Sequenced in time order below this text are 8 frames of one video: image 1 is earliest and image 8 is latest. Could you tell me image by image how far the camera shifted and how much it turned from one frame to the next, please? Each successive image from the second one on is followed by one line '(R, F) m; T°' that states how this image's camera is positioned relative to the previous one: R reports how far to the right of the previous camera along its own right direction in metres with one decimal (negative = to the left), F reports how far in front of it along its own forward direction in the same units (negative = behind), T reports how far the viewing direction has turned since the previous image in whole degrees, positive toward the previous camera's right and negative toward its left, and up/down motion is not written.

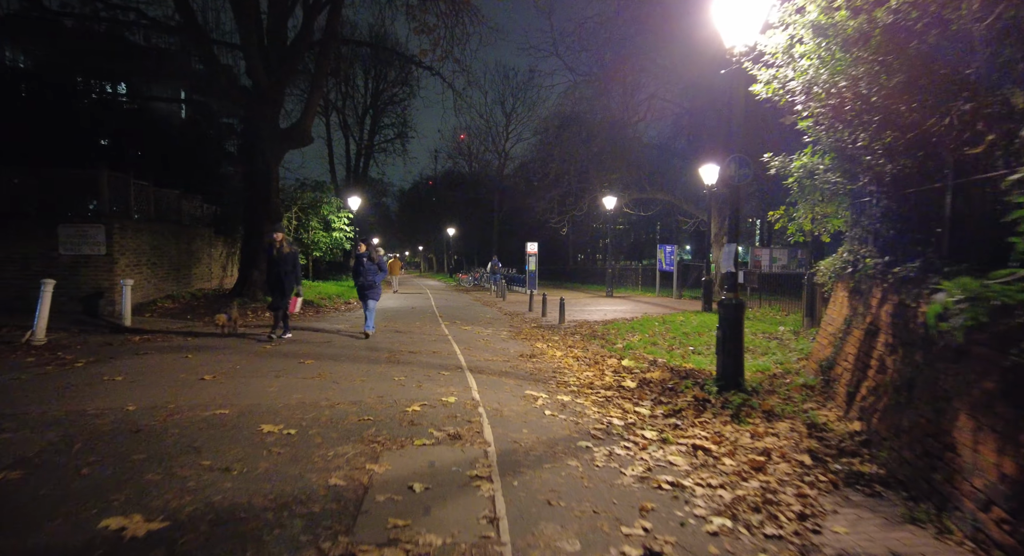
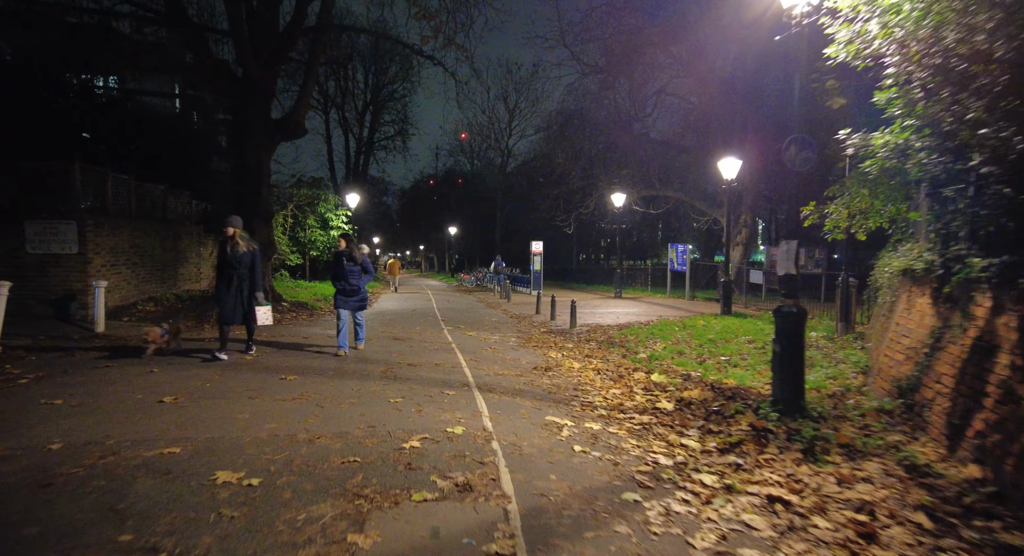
(-0.2, +1.0) m; 0°
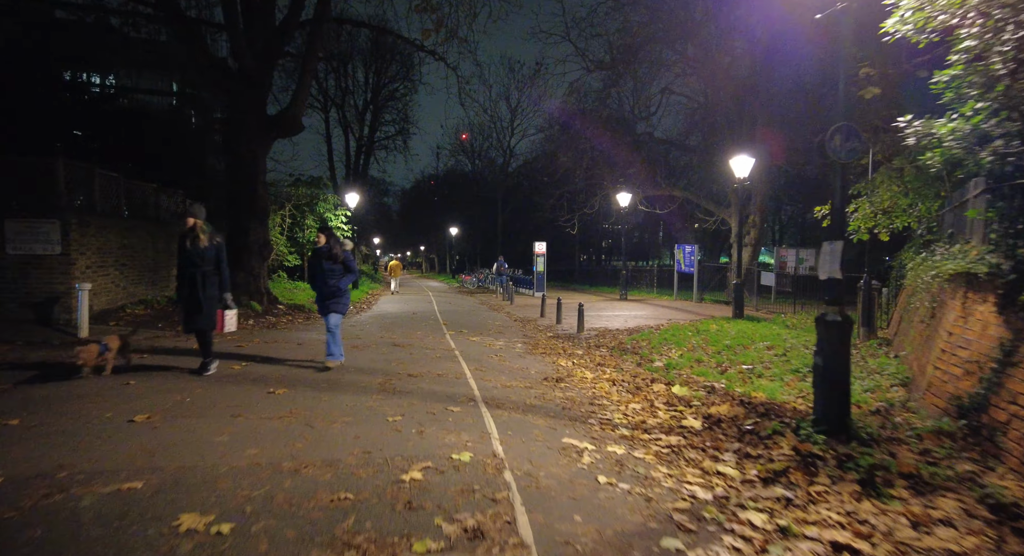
(-0.1, +0.6) m; 0°
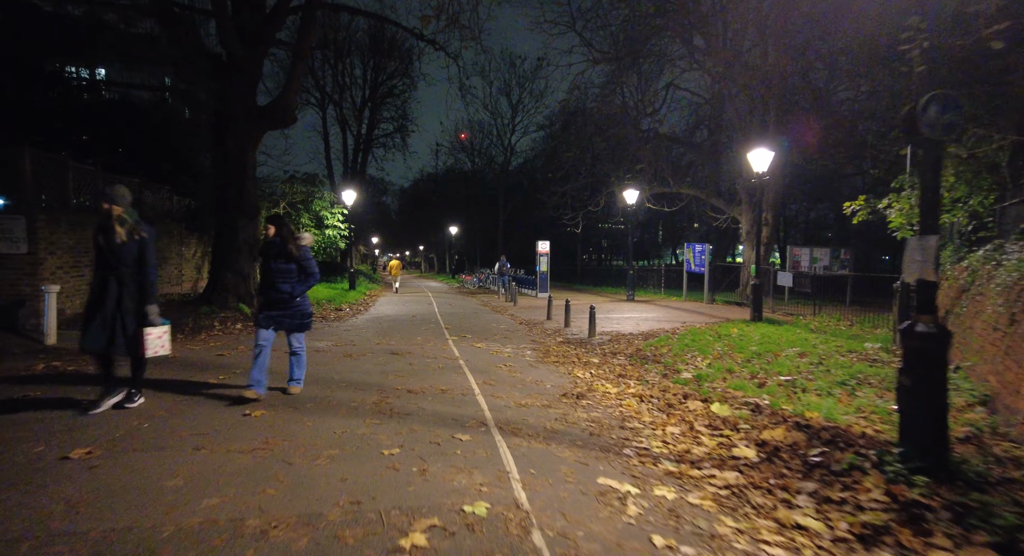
(-0.2, +0.9) m; 0°
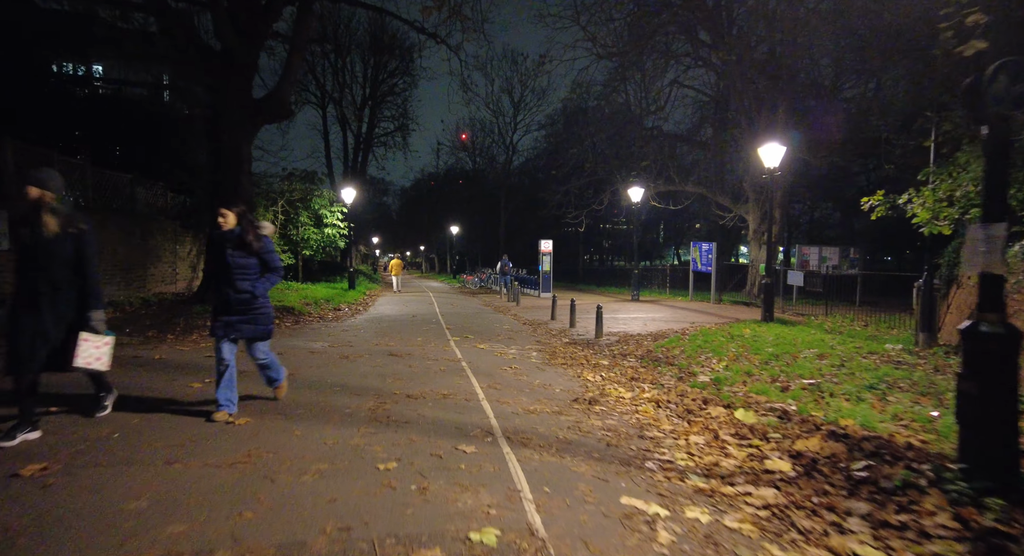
(-0.1, +0.4) m; 0°
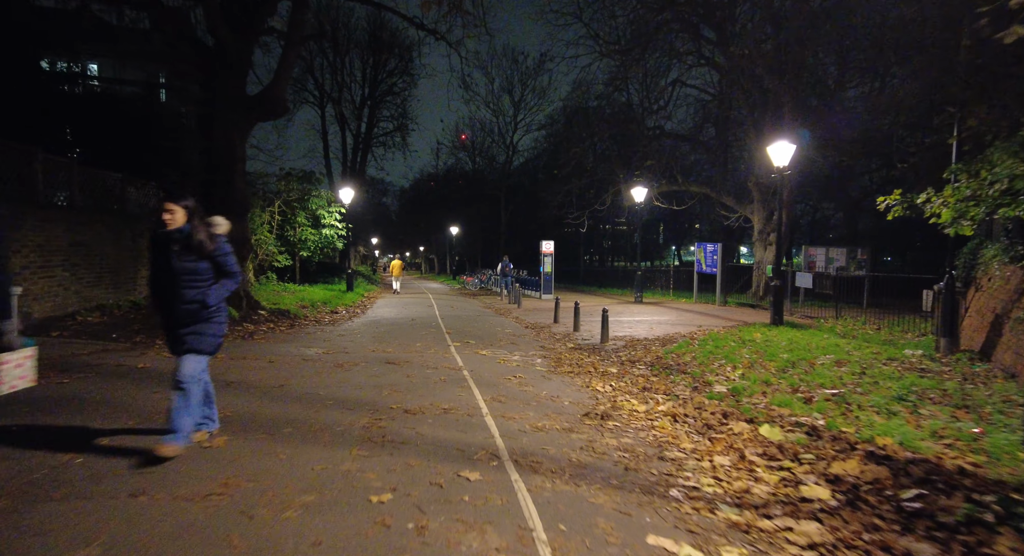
(-0.1, +0.4) m; 0°
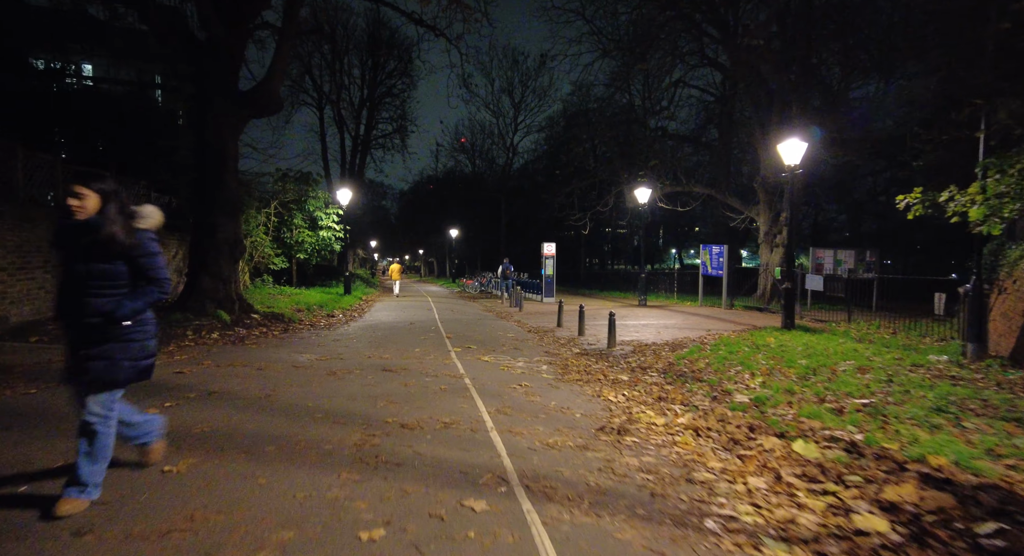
(-0.1, +0.5) m; 0°
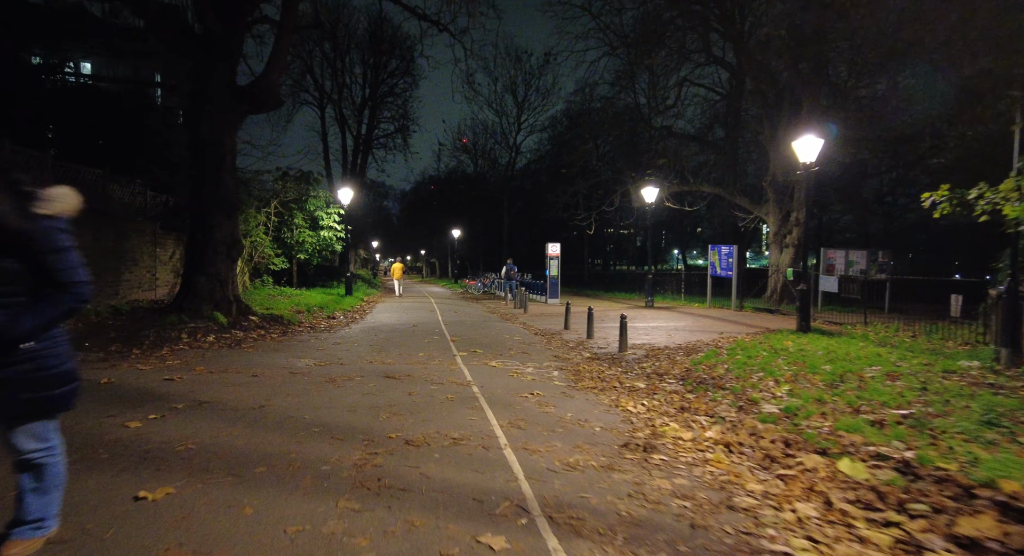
(-0.1, +0.4) m; 0°
